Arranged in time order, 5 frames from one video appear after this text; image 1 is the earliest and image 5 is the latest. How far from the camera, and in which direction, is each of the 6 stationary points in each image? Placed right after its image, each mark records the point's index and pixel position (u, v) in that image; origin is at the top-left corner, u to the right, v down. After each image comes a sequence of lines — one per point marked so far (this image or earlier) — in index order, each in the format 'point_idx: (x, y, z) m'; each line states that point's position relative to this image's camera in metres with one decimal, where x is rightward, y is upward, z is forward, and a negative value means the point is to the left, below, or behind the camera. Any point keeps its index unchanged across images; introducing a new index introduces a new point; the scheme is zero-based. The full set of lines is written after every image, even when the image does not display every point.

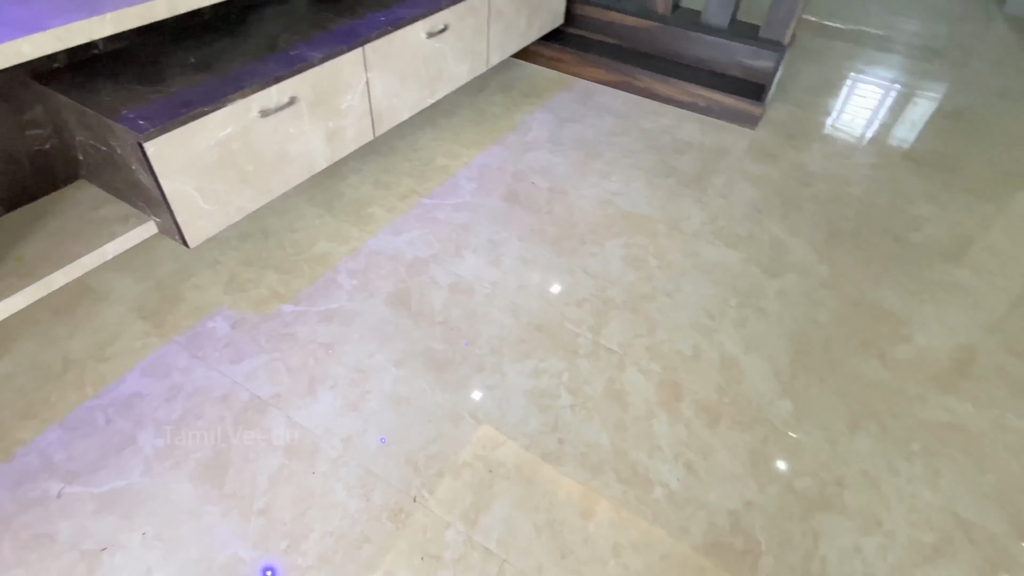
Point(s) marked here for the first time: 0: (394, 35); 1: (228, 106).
0: (-0.3, +0.7, +1.5) m
1: (-0.6, +0.4, +1.2) m
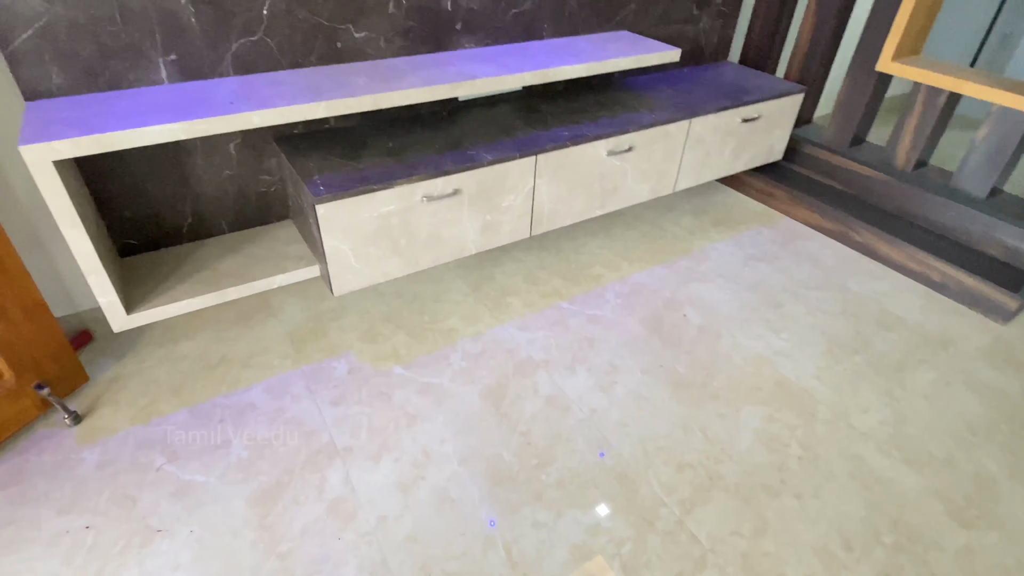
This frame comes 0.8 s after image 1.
0: (+0.2, +0.4, +1.6) m
1: (-0.3, +0.3, +1.3) m
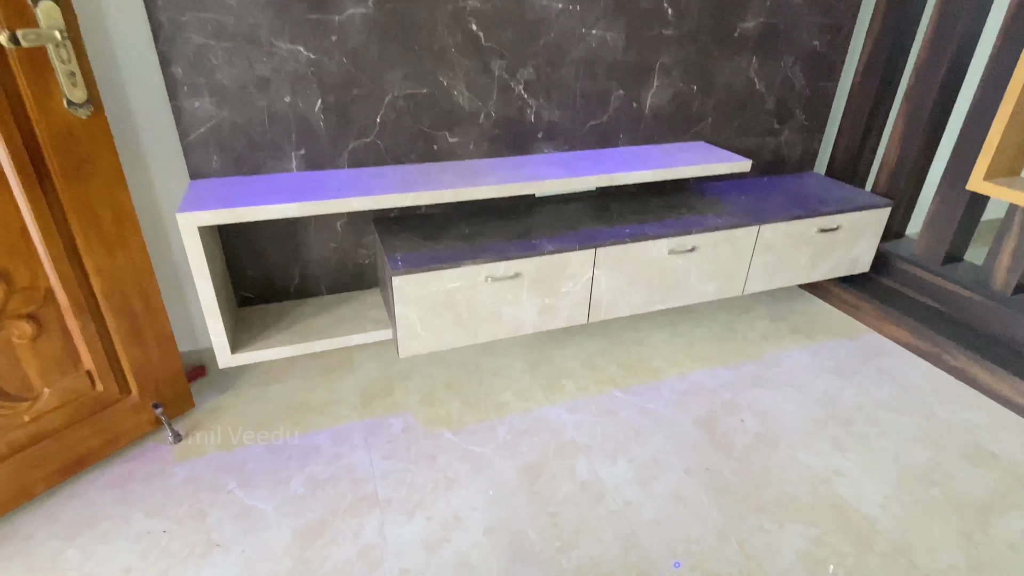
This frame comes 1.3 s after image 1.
0: (+0.4, +0.1, +1.7) m
1: (-0.1, +0.1, +1.5) m
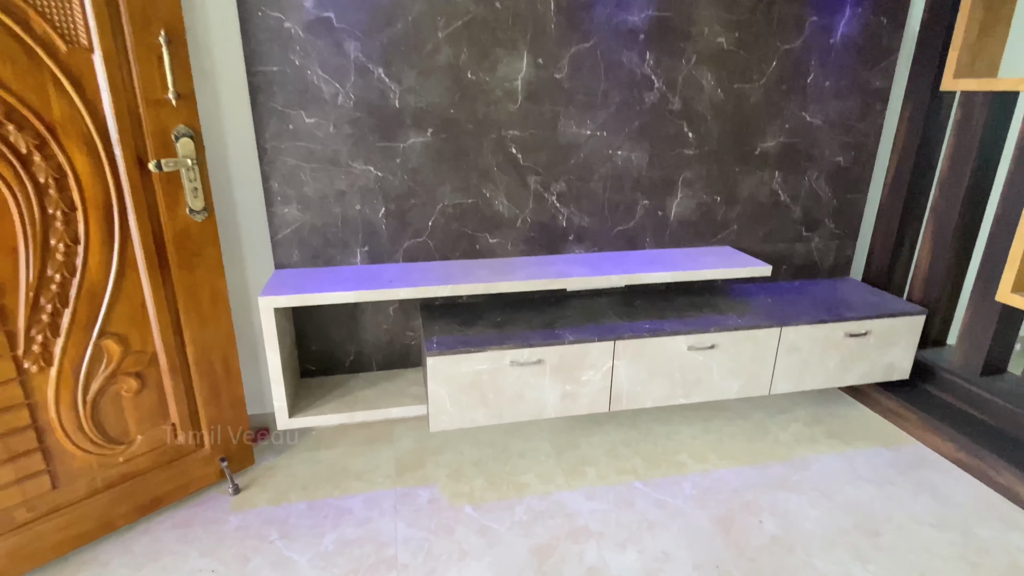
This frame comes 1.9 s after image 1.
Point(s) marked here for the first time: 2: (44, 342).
0: (+0.5, -0.2, +1.8) m
1: (-0.1, -0.2, +1.7) m
2: (-1.2, -0.1, +1.4) m
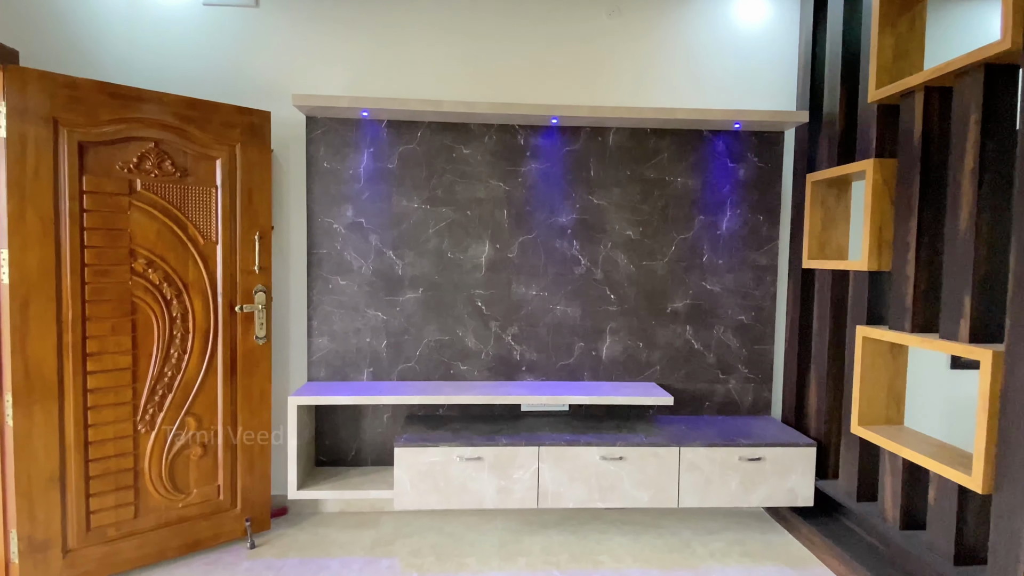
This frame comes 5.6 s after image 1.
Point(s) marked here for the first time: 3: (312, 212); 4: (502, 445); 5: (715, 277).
0: (+0.2, -0.7, +2.4) m
1: (-0.3, -0.7, +2.3) m
2: (-1.5, -0.5, +2.2) m
3: (-1.0, +0.4, +2.6) m
4: (0.0, -0.7, +2.3) m
5: (+1.0, +0.1, +2.7) m
